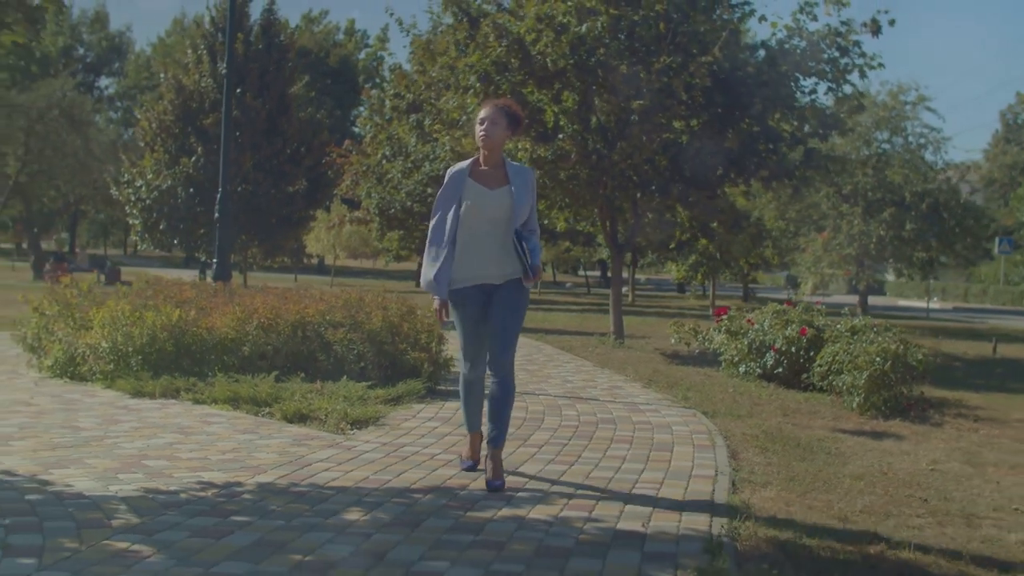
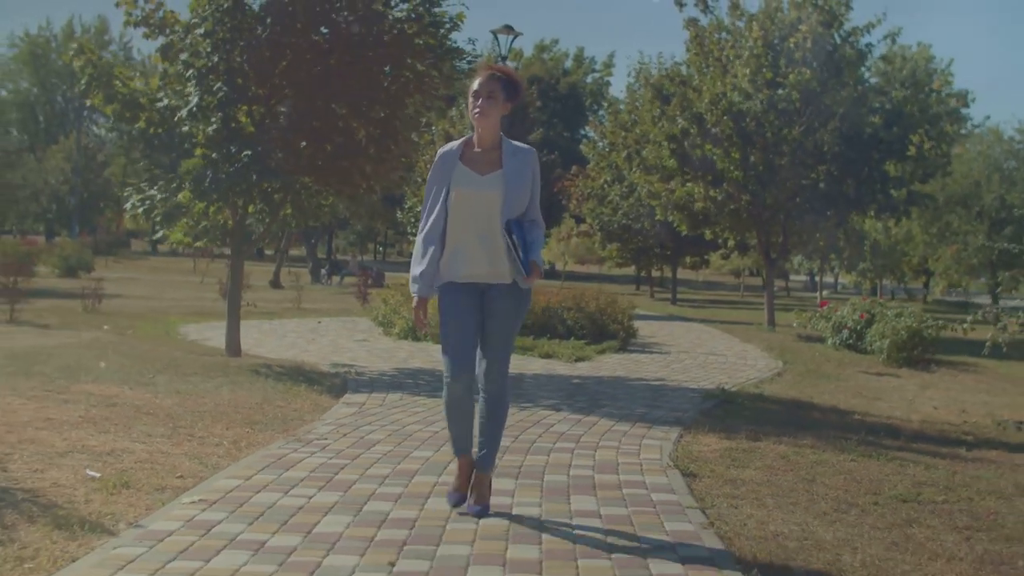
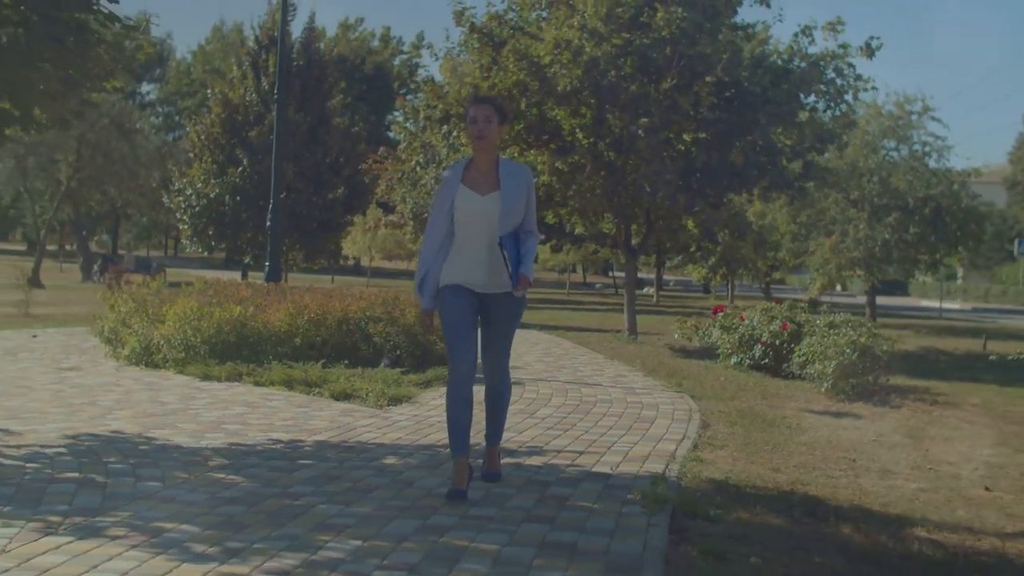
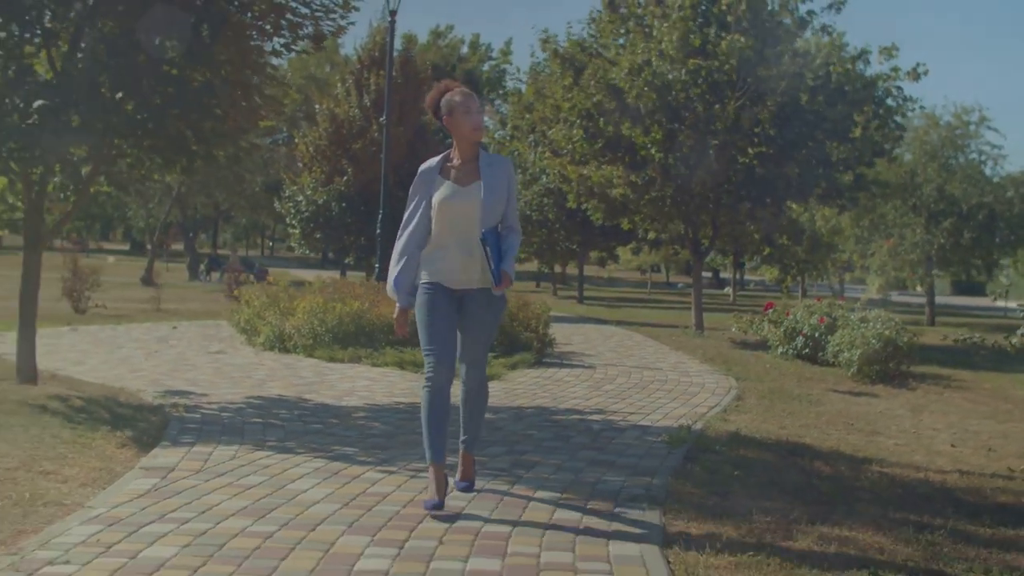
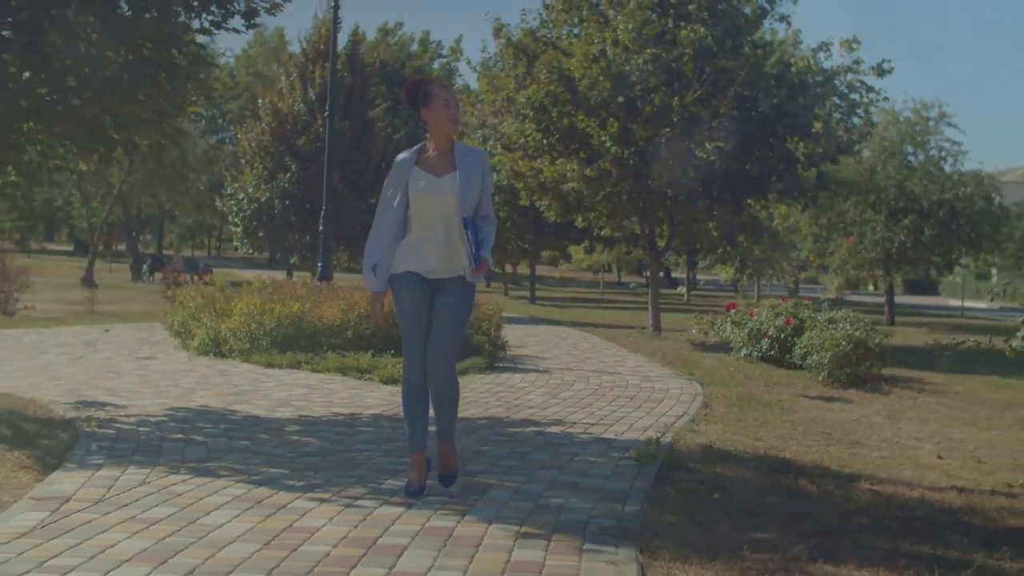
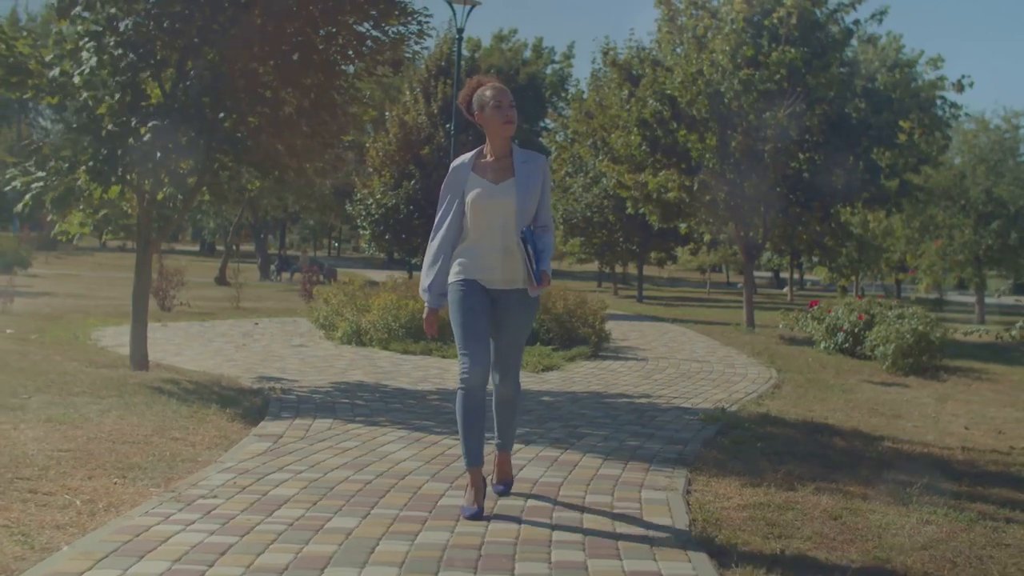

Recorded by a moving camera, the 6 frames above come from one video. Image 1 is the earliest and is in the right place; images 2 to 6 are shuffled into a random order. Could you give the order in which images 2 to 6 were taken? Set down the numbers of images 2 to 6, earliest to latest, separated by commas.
3, 5, 4, 6, 2
